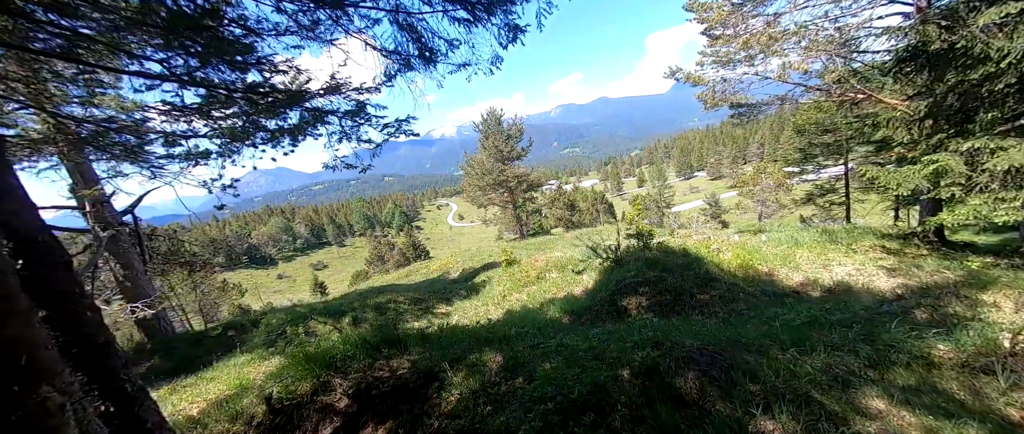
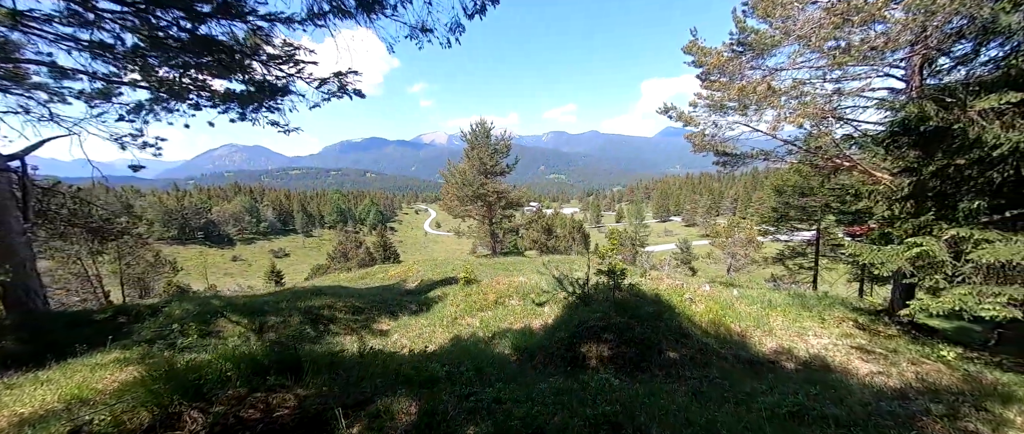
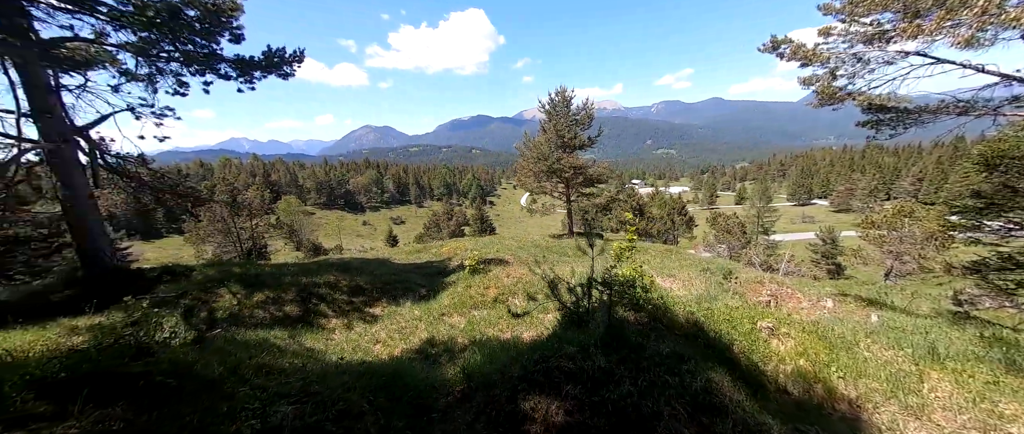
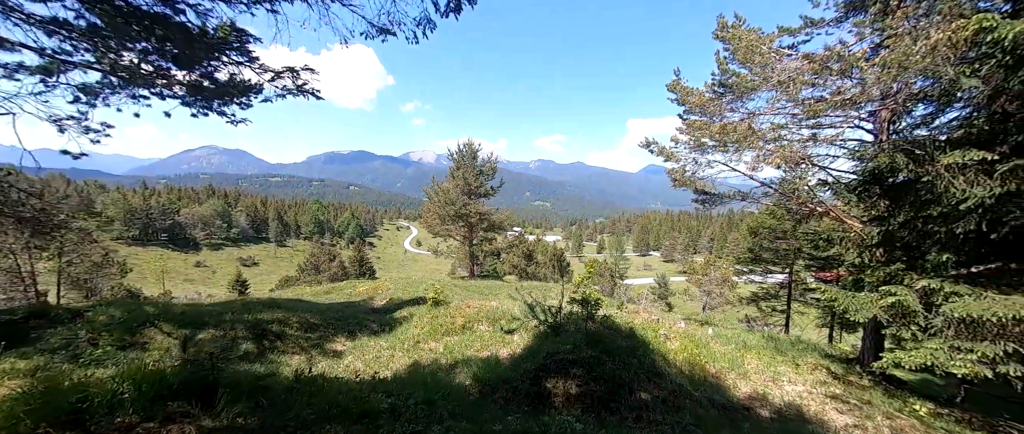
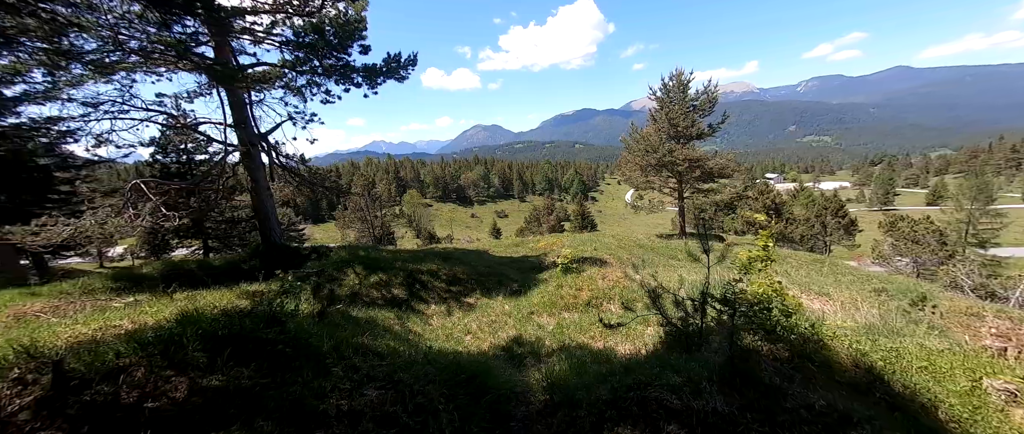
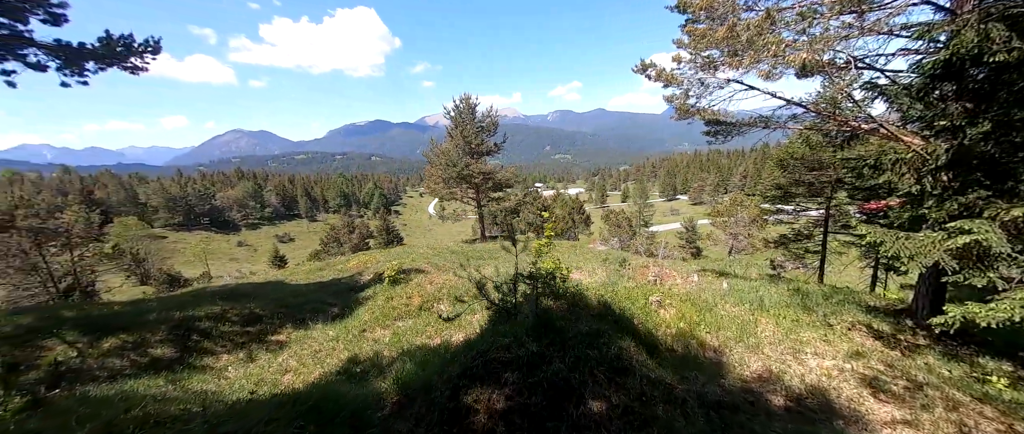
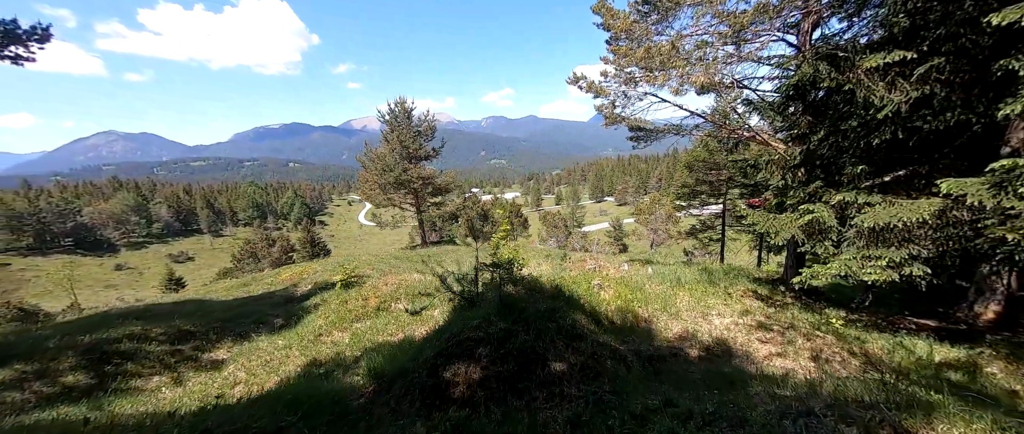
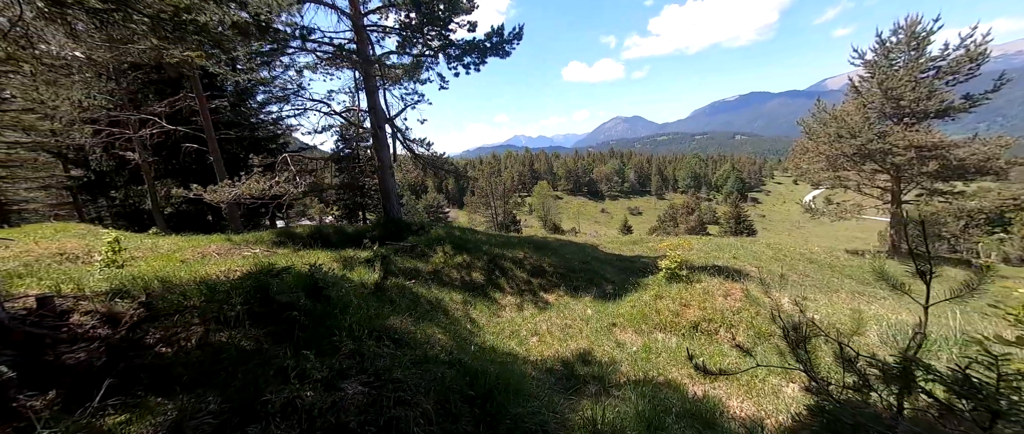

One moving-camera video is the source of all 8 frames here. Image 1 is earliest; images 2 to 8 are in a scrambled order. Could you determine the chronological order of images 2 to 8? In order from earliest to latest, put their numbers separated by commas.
2, 4, 7, 6, 3, 5, 8
